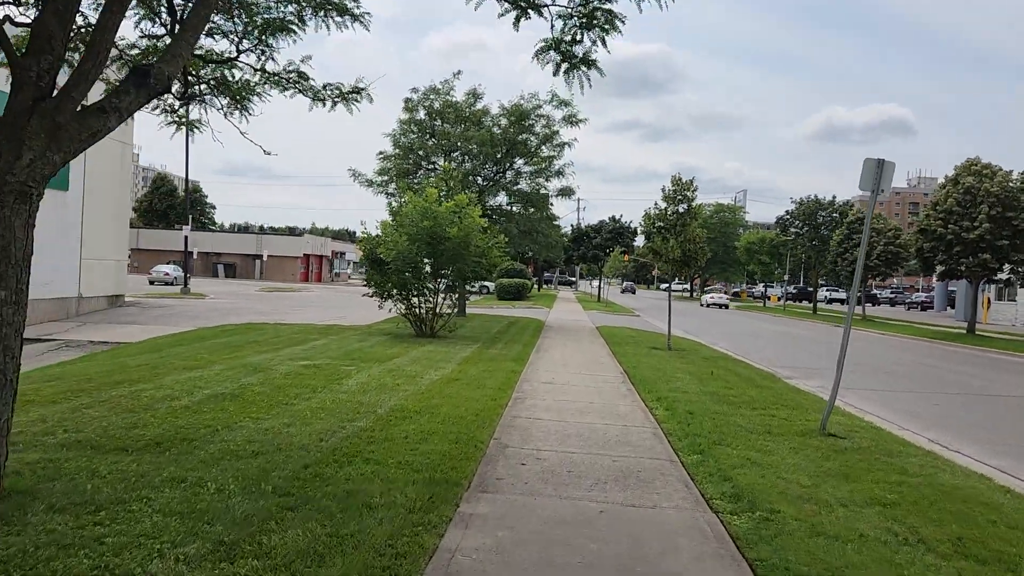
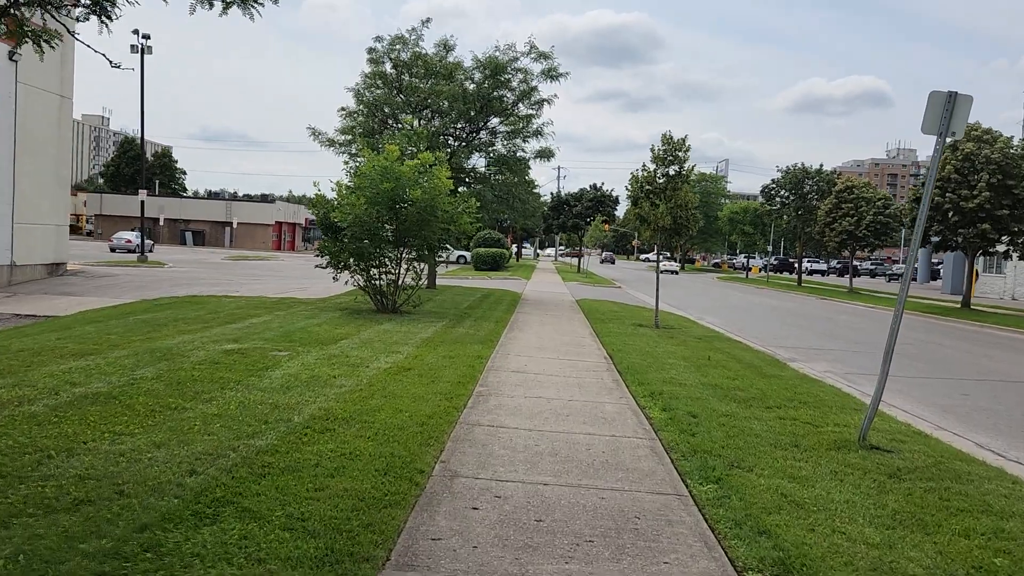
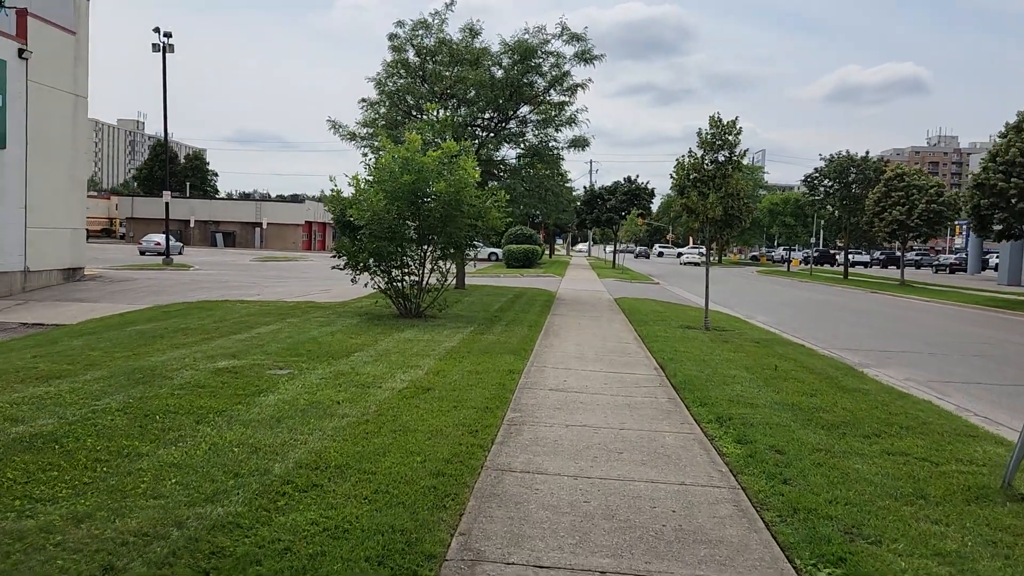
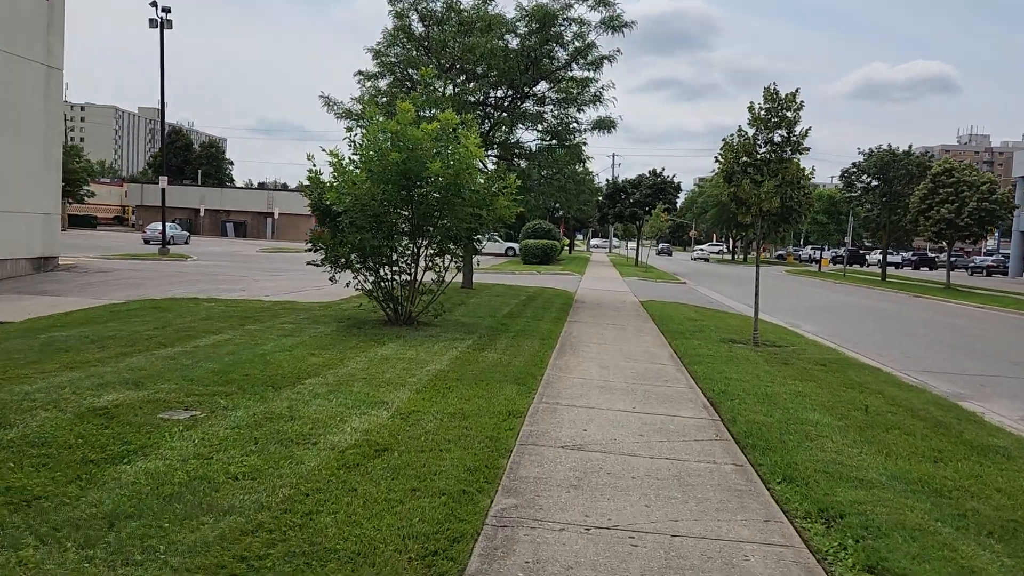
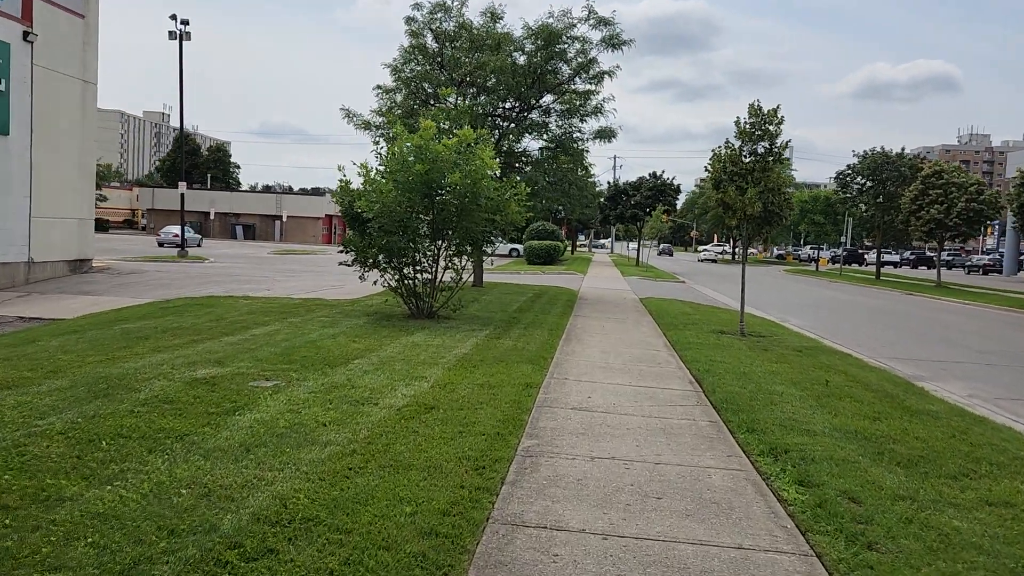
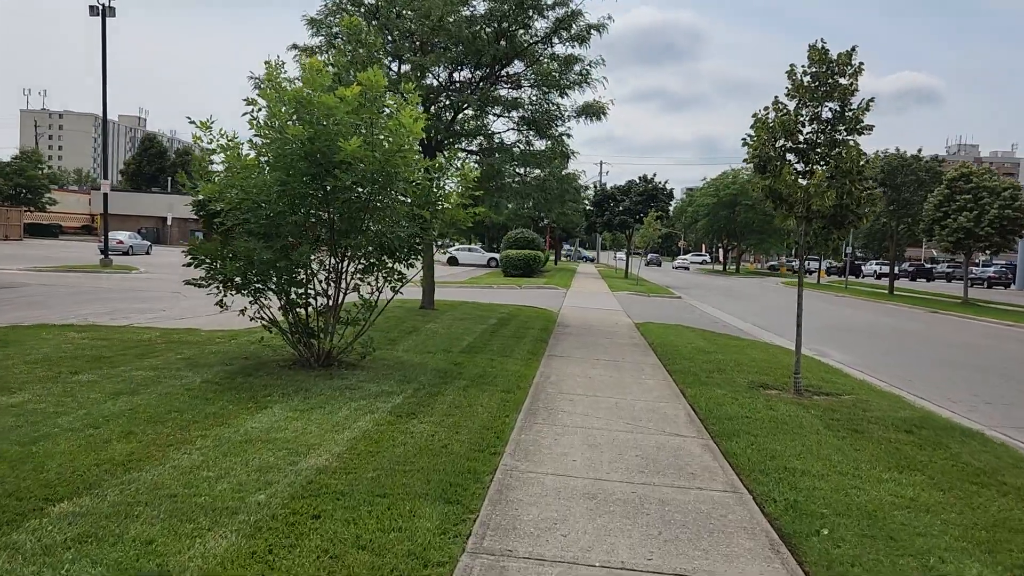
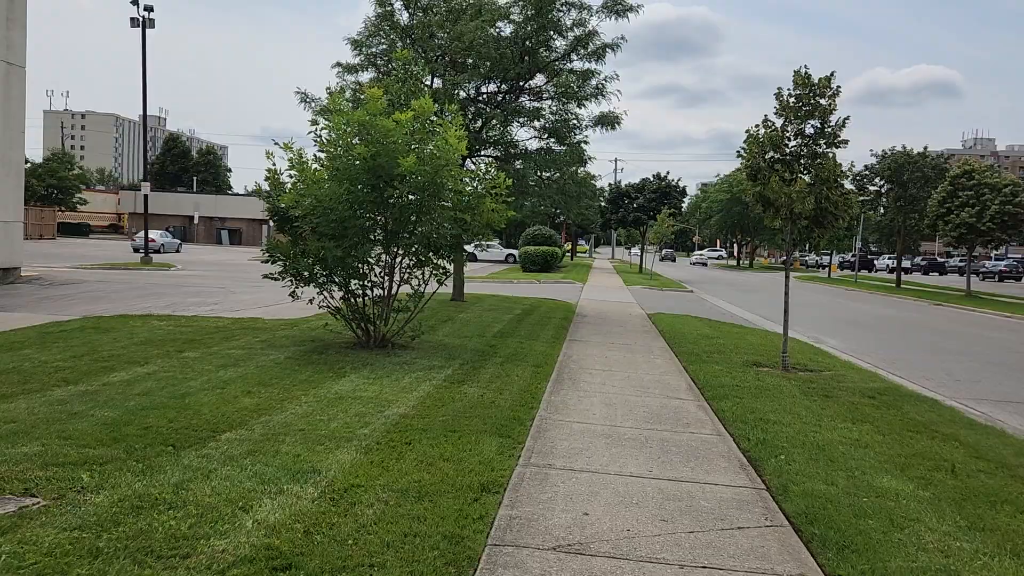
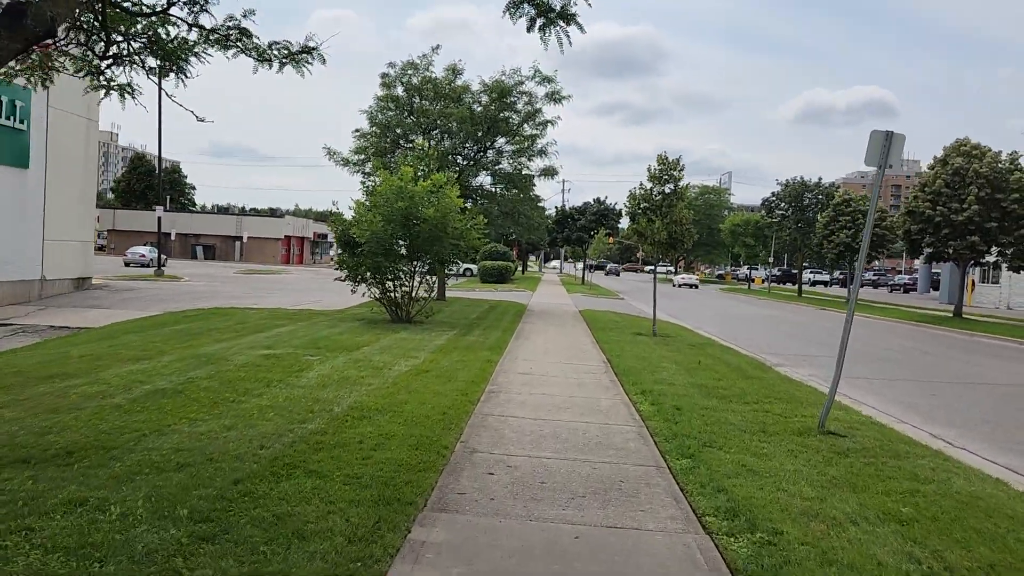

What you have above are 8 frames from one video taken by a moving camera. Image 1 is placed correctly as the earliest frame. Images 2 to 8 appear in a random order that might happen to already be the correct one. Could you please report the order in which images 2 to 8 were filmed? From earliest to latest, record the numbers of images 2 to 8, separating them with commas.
8, 2, 3, 5, 4, 7, 6
